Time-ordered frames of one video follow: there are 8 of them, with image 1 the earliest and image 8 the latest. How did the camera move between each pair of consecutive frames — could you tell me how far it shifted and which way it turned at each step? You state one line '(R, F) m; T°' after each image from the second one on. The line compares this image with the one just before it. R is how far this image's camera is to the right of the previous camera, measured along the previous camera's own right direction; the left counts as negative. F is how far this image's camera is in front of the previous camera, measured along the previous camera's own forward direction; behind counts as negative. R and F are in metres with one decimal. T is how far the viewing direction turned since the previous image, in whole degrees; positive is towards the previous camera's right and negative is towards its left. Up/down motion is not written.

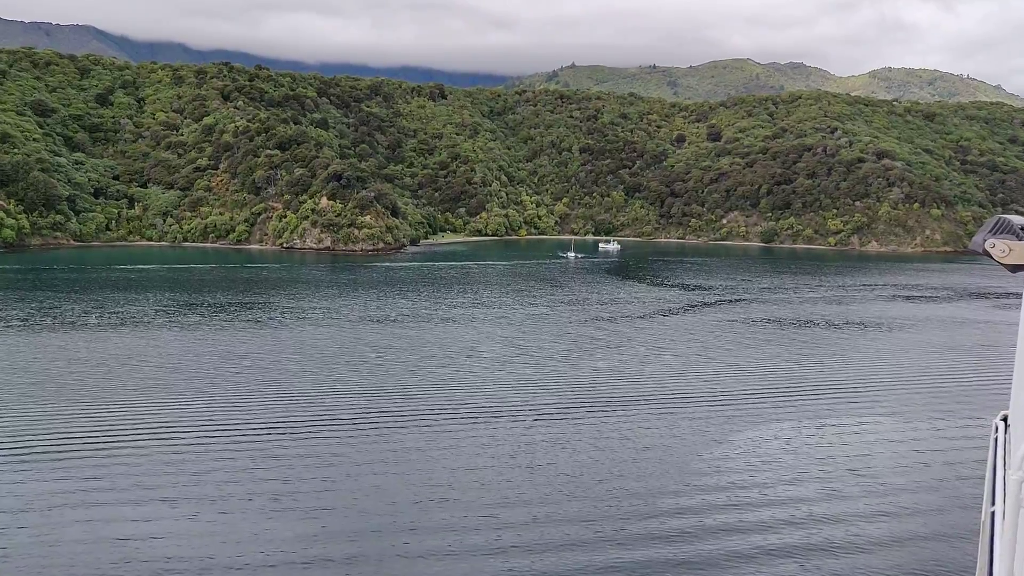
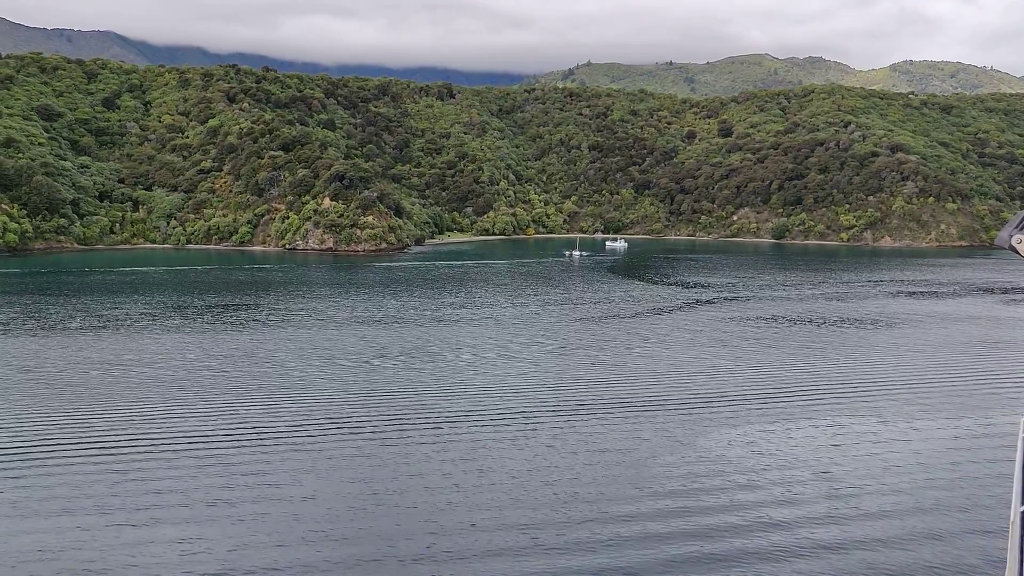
(+1.7, +0.7) m; -1°
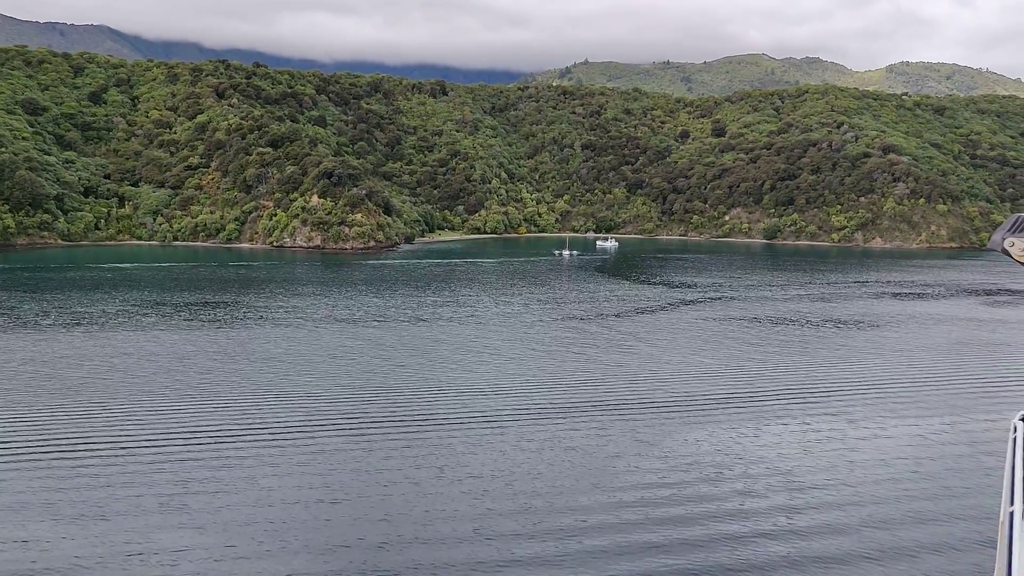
(+0.9, +0.4) m; 0°
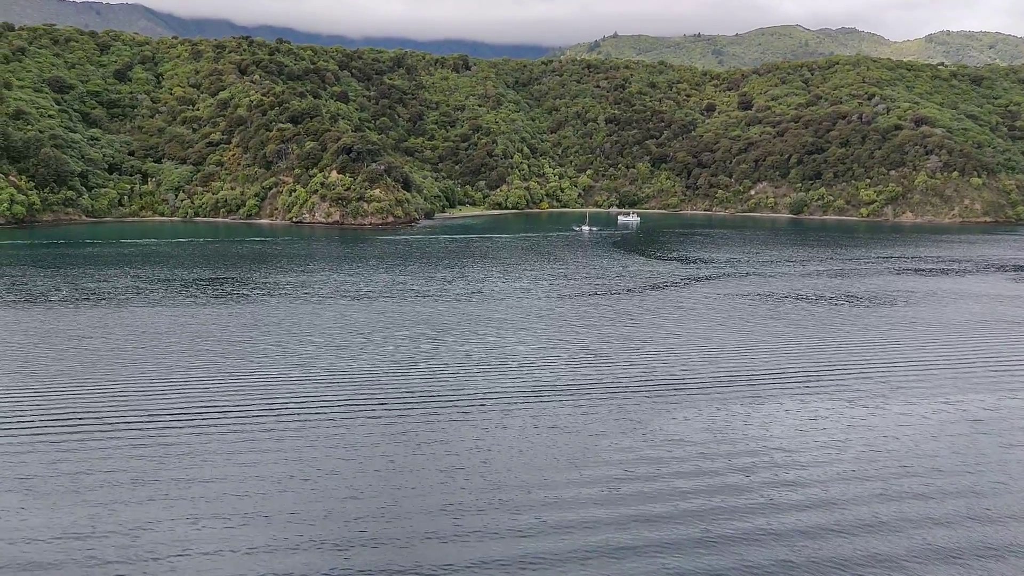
(+1.2, +0.4) m; -2°
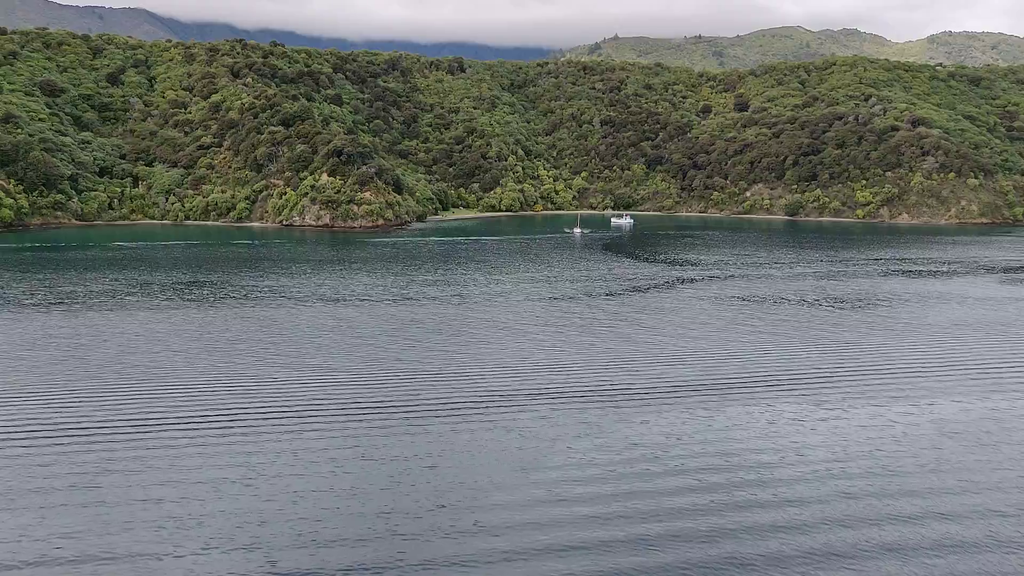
(+1.3, +0.4) m; 0°
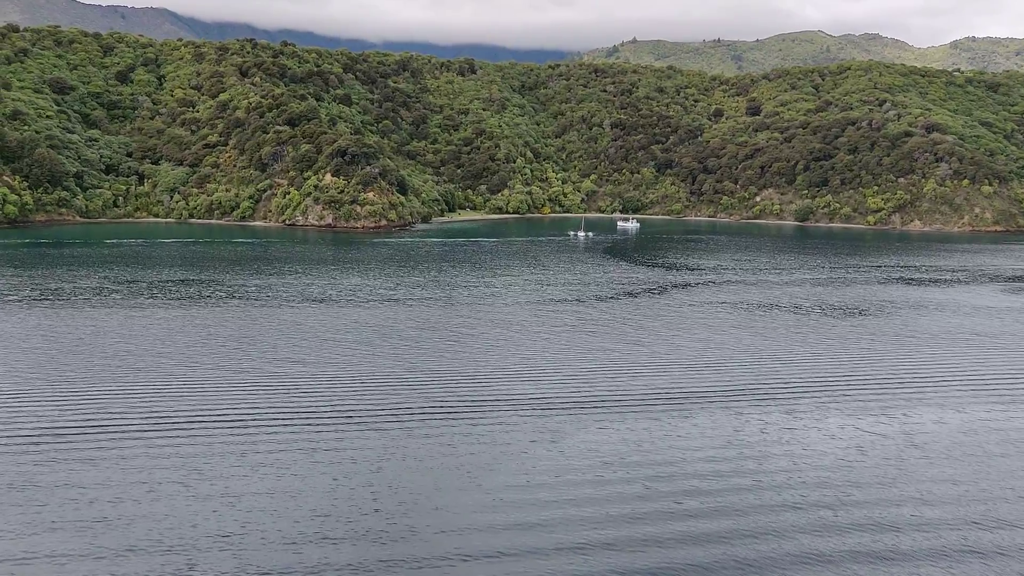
(+1.5, +0.6) m; -1°
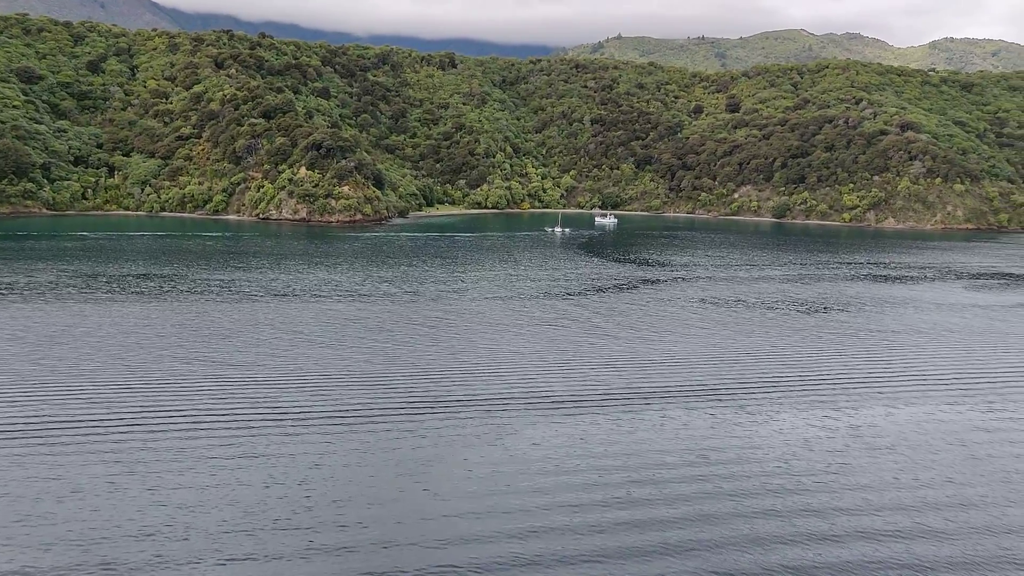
(+1.0, +0.3) m; +1°
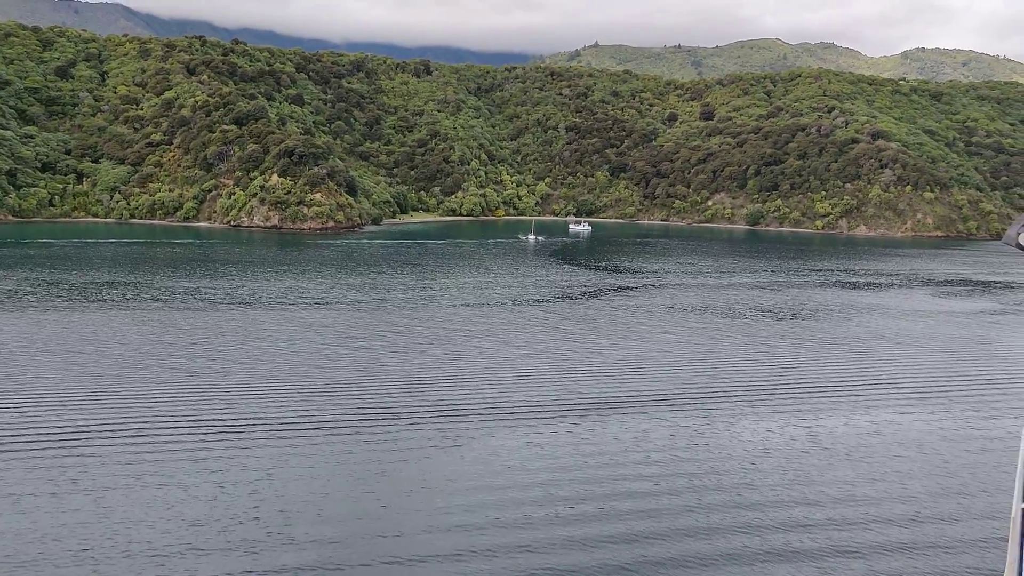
(+0.6, +0.1) m; +2°
